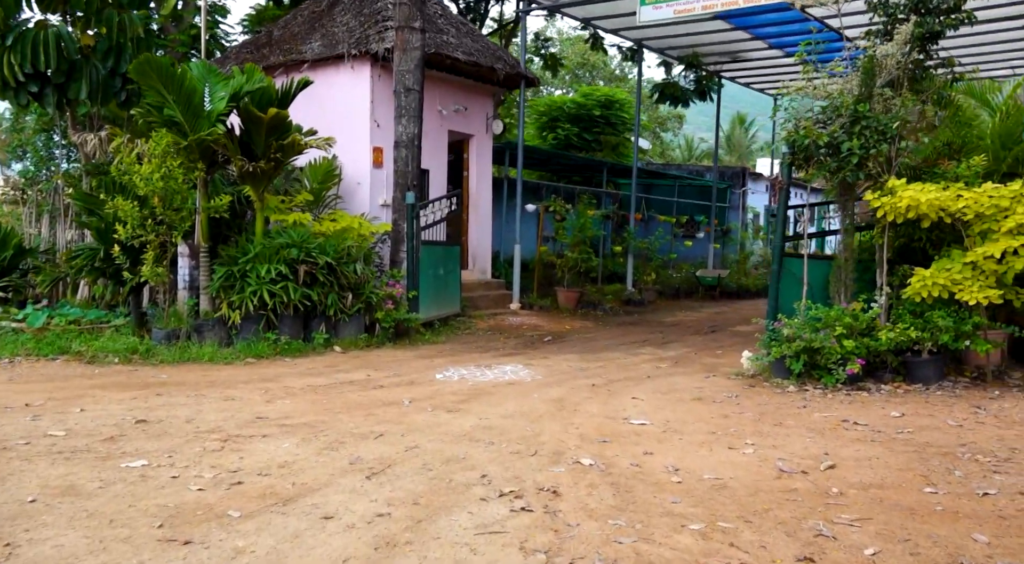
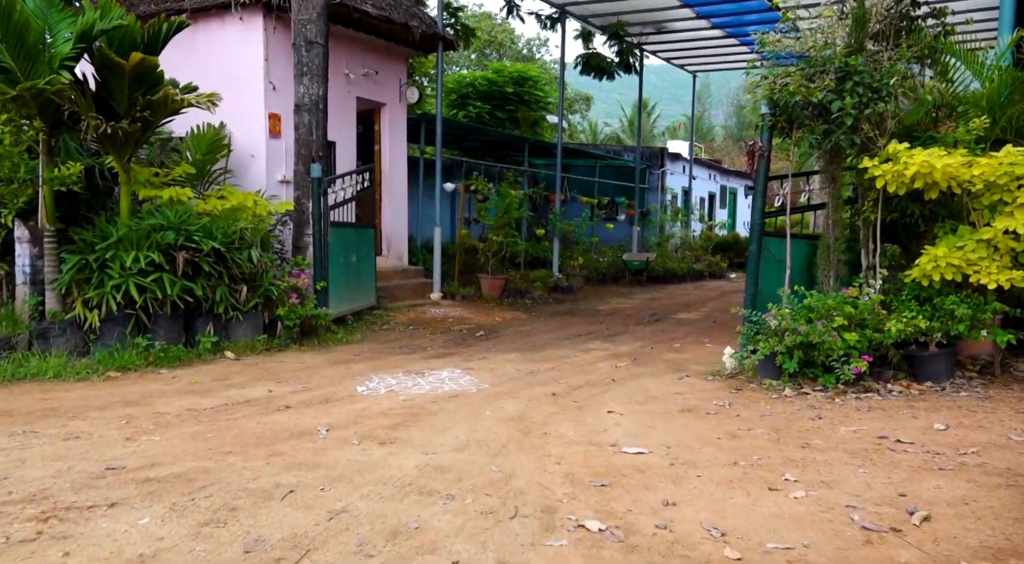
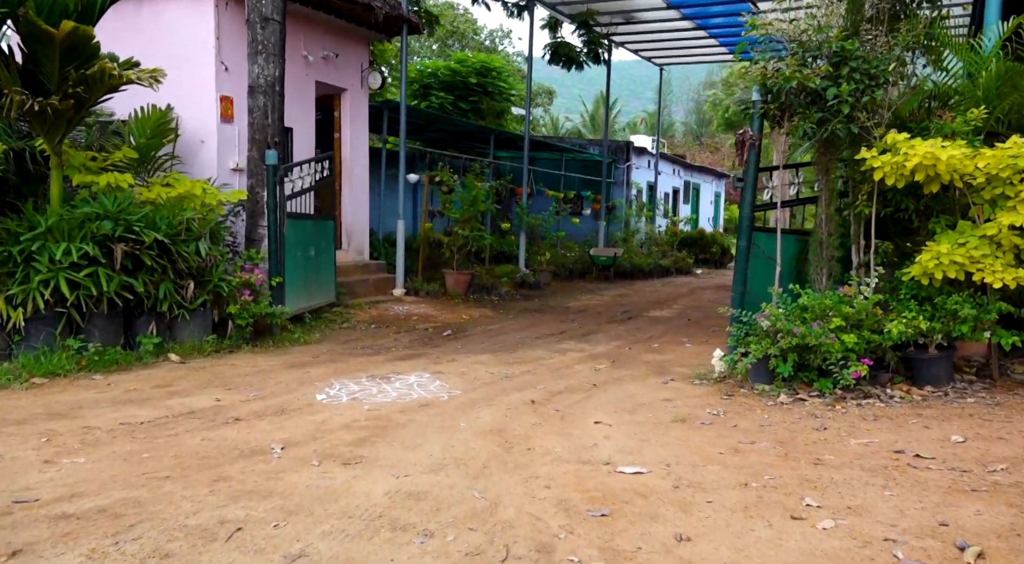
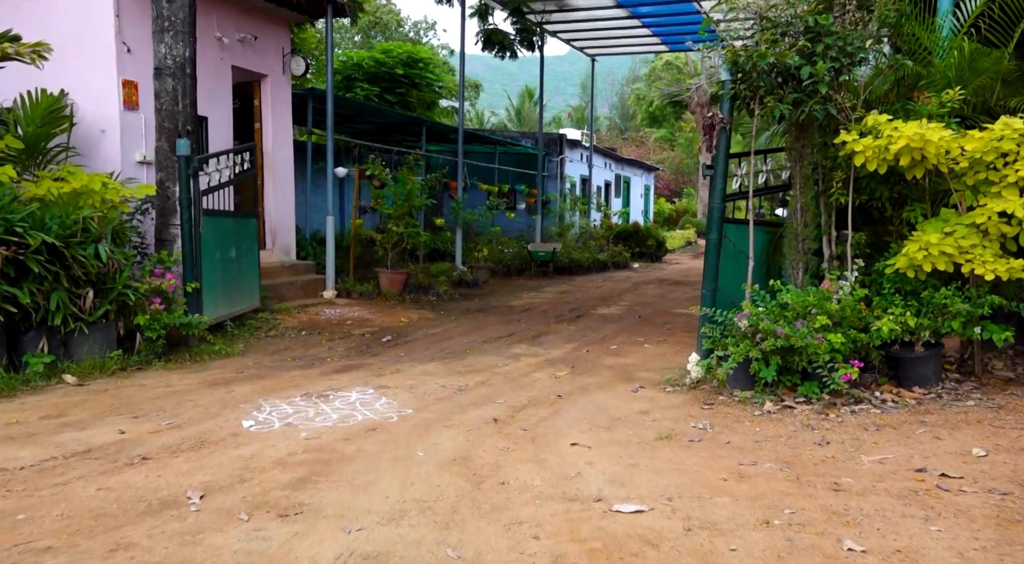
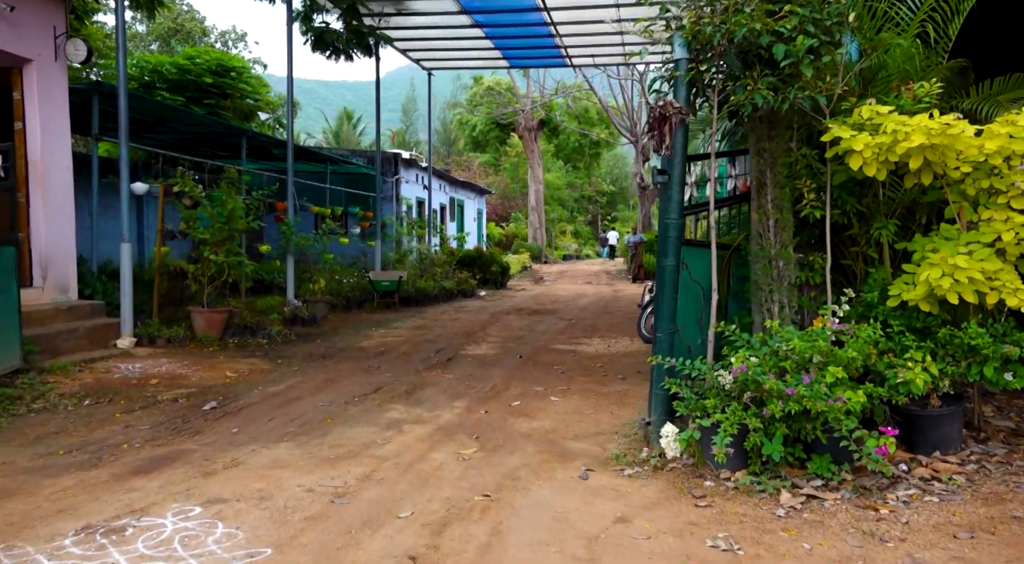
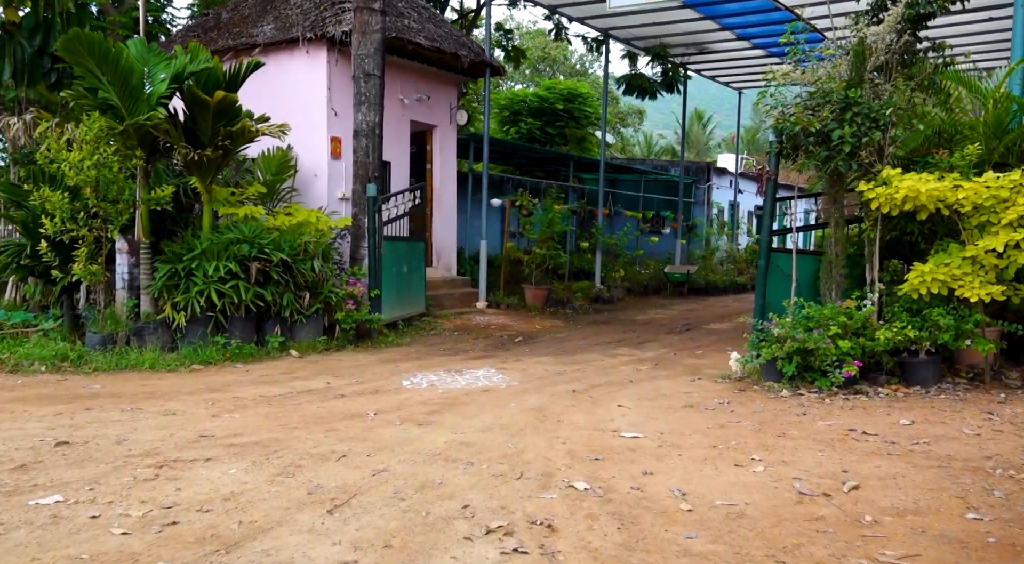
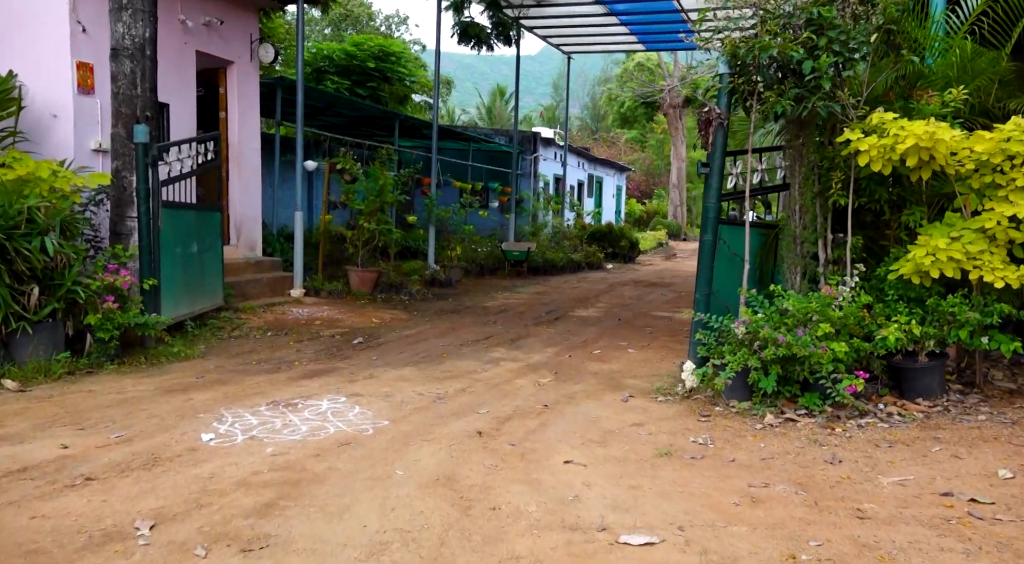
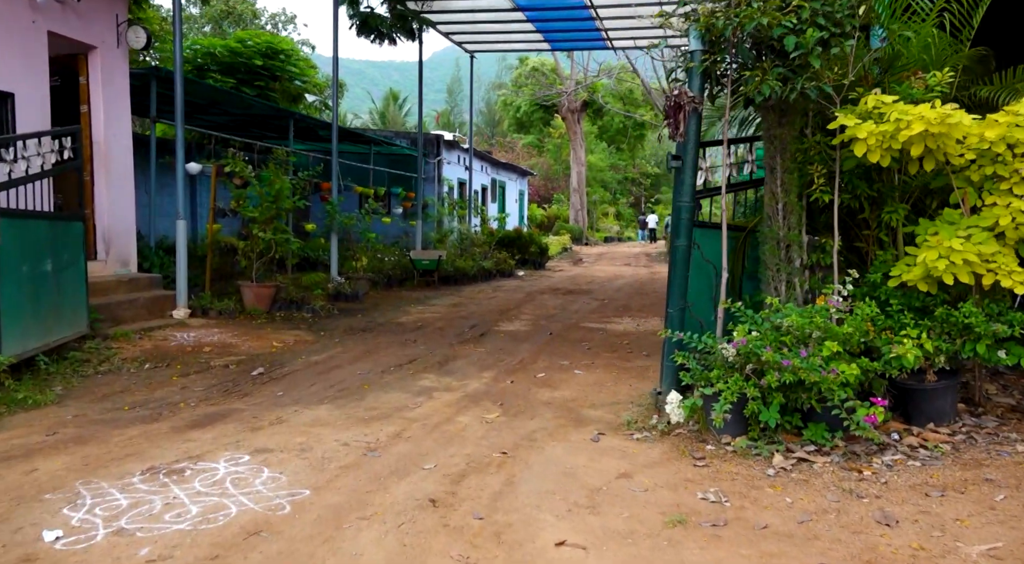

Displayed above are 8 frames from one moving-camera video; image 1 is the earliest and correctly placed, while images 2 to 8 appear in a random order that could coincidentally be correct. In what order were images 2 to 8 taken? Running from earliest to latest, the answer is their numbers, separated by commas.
6, 2, 3, 4, 7, 8, 5
